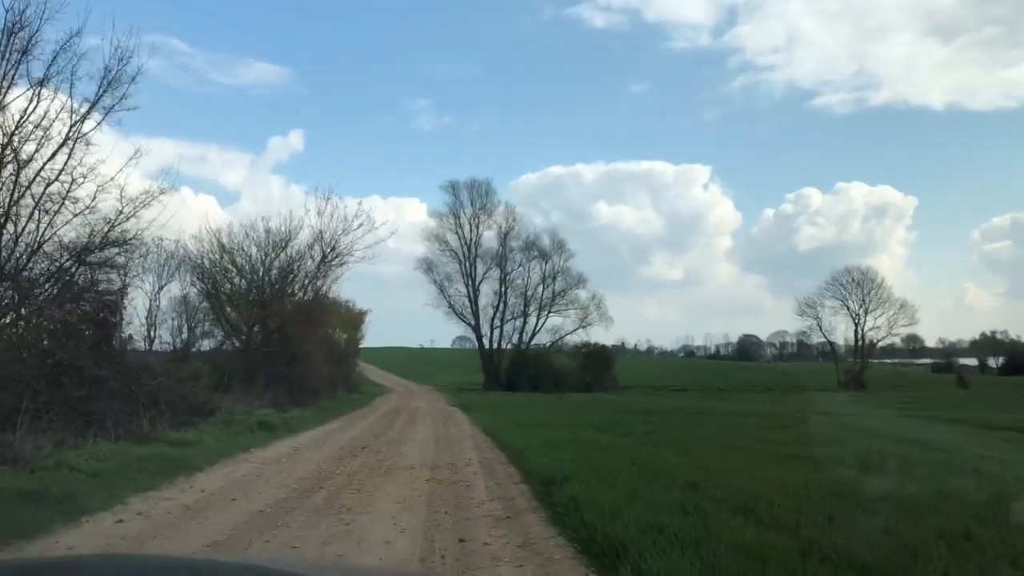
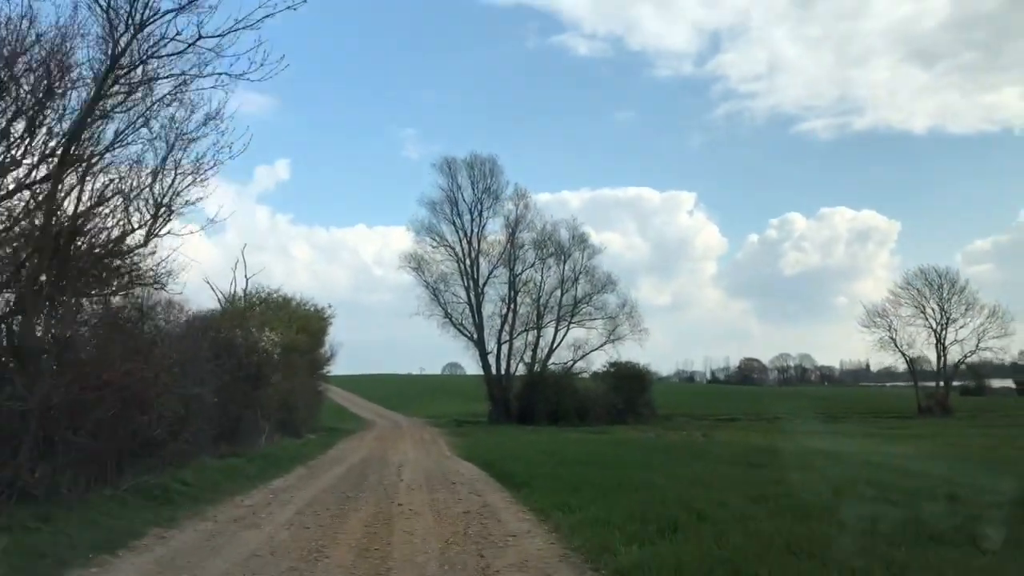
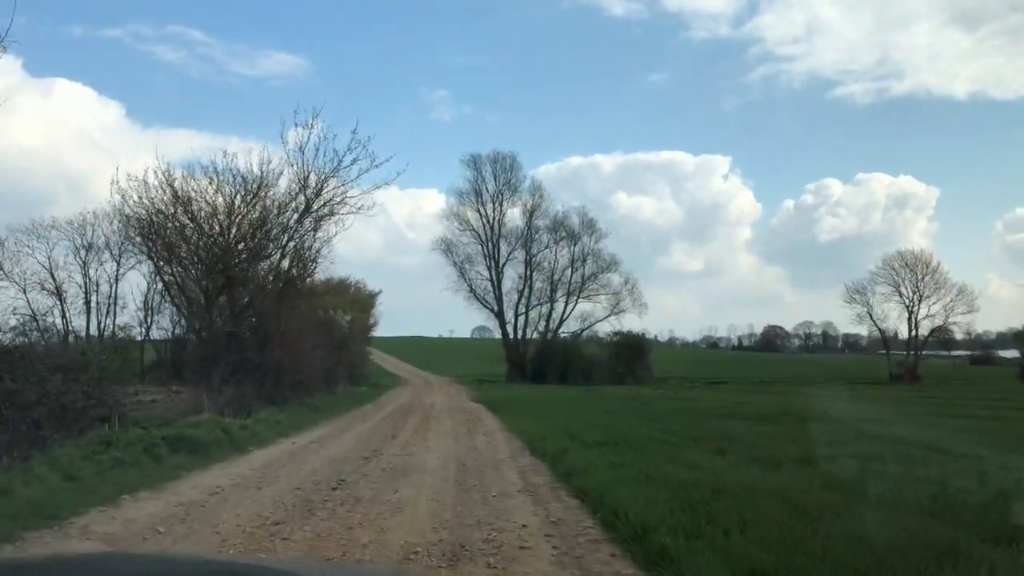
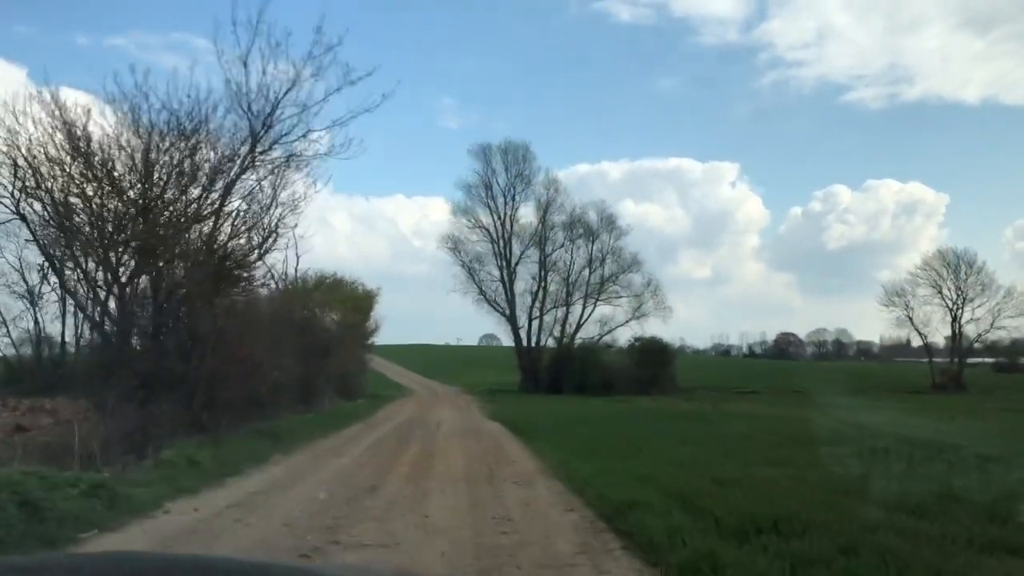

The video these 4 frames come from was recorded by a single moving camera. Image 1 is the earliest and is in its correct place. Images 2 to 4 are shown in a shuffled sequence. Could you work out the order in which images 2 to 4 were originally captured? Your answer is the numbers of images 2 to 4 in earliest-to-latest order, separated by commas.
3, 4, 2
